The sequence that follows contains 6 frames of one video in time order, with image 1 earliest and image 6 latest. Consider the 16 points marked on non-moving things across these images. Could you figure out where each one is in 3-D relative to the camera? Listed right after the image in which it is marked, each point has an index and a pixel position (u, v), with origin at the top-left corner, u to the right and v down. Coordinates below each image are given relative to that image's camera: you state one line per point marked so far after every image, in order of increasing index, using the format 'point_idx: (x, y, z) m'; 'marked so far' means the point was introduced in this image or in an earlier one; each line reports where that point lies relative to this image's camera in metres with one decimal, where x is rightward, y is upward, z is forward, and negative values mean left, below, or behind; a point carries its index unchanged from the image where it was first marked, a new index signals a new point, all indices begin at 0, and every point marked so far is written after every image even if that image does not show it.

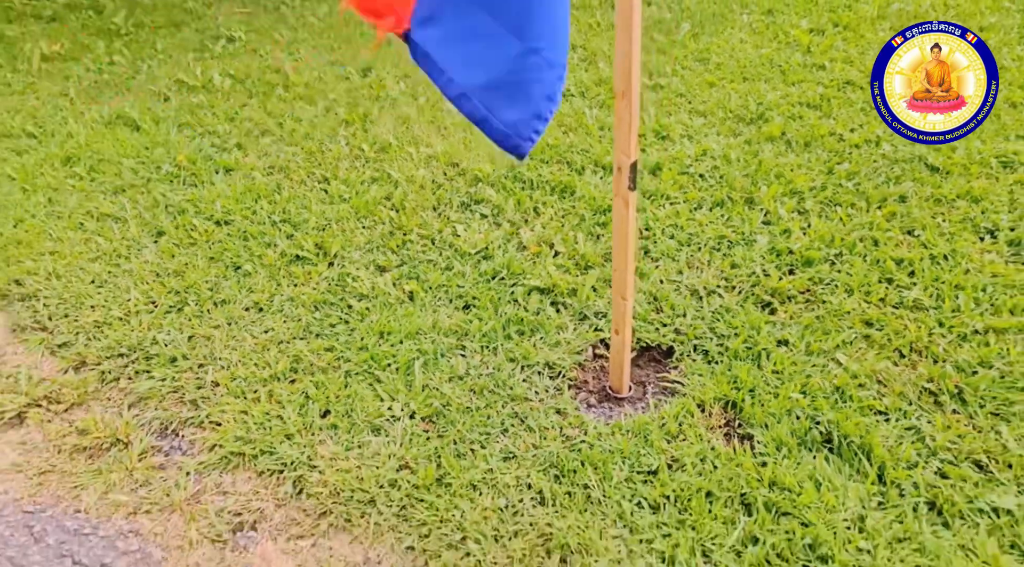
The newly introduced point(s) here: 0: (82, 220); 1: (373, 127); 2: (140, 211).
0: (-0.9, +0.1, +2.0) m
1: (-0.4, +0.5, +2.6) m
2: (-0.8, +0.2, +2.0) m
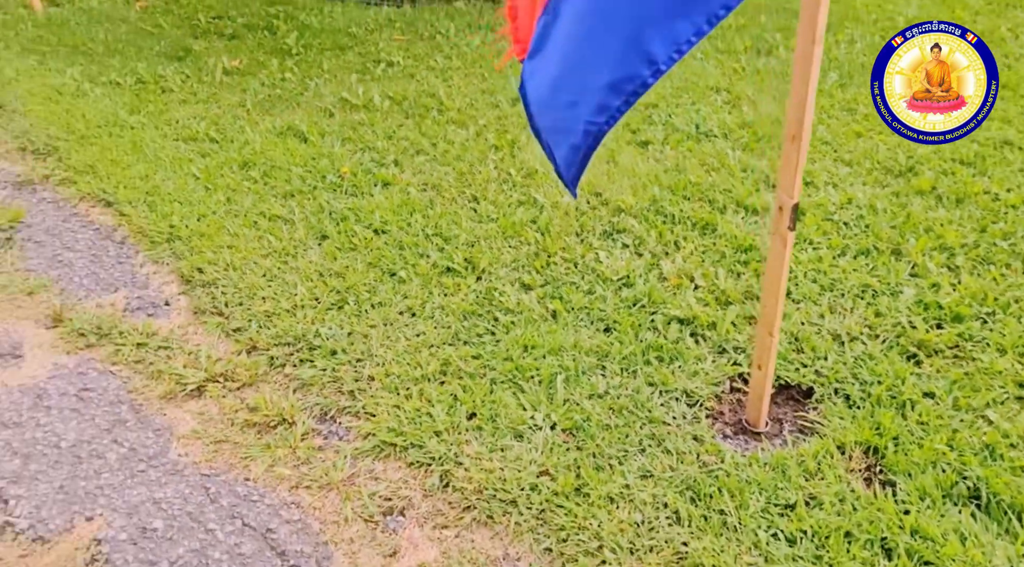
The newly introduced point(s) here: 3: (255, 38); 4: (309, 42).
0: (-0.6, +0.2, +2.2) m
1: (0.0, +0.4, +2.7) m
2: (-0.5, +0.2, +2.2) m
3: (-1.2, +1.1, +3.8) m
4: (-0.9, +1.0, +3.7) m
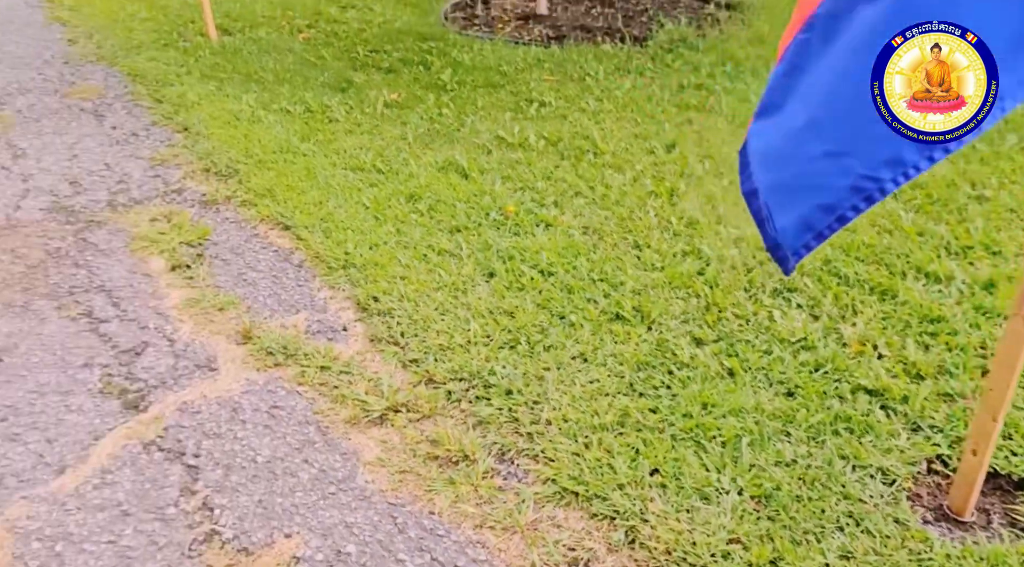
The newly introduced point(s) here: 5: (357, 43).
0: (-0.2, +0.1, +2.2) m
1: (+0.5, +0.2, +2.7) m
2: (-0.1, +0.1, +2.2) m
3: (-0.5, +0.9, +4.0) m
4: (-0.2, +0.9, +3.8) m
5: (-0.8, +1.2, +4.5) m
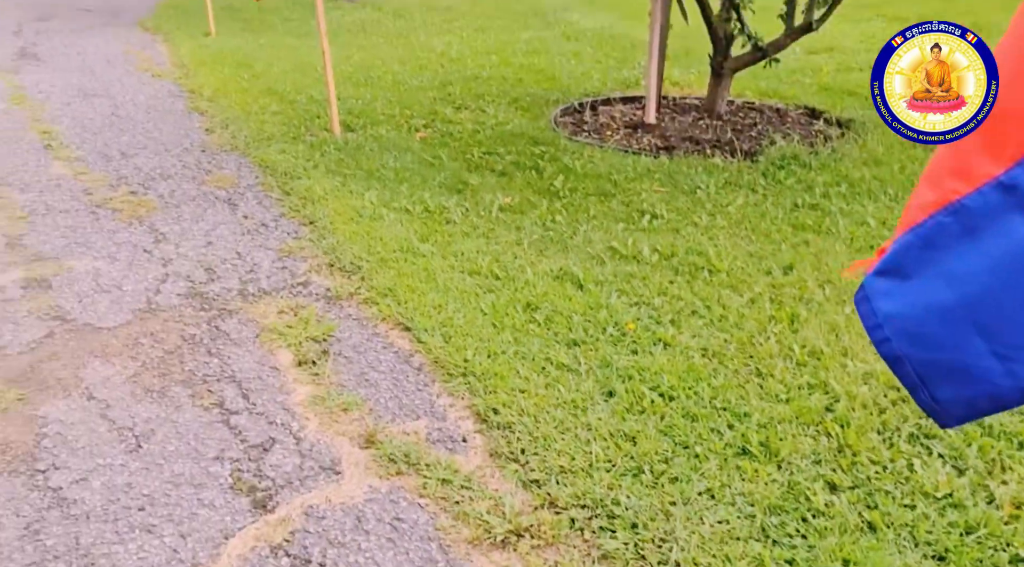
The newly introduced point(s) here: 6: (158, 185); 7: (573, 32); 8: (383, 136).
0: (+0.1, -0.2, +2.2) m
1: (+0.9, -0.1, +2.7) m
2: (+0.2, -0.2, +2.2) m
3: (+0.1, +0.5, +4.1) m
4: (+0.3, +0.4, +3.8) m
5: (-0.2, +0.7, +4.7) m
6: (-1.8, +0.5, +4.6) m
7: (+0.5, +2.3, +8.0) m
8: (-0.7, +0.8, +4.9) m
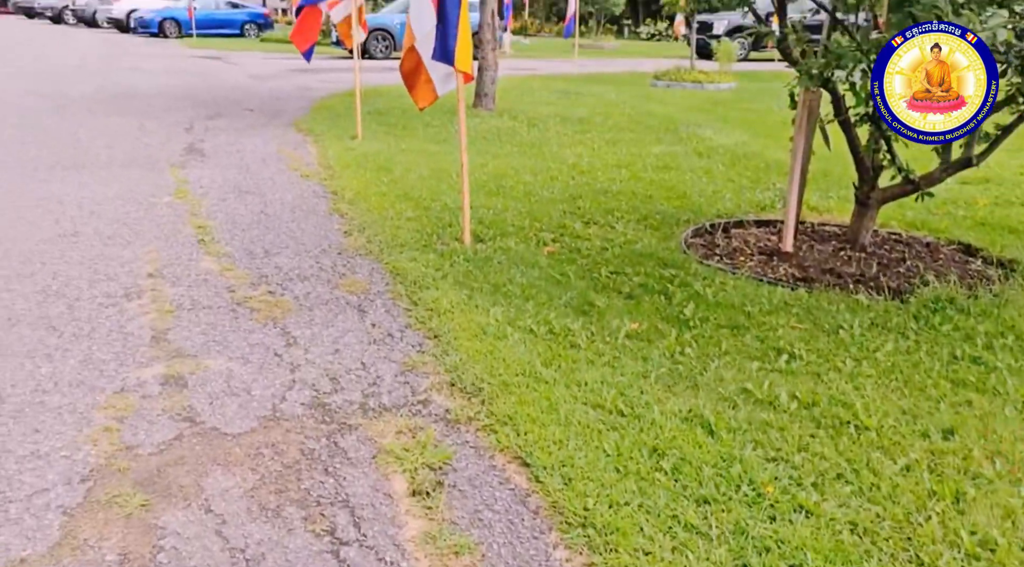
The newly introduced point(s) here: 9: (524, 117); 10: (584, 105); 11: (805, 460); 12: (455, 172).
0: (+0.4, -0.5, +2.1) m
1: (+1.2, -0.6, +2.4) m
2: (+0.5, -0.6, +2.0) m
3: (+0.6, -0.1, +3.9) m
4: (+0.8, -0.2, +3.7) m
5: (+0.5, +0.1, +4.6) m
6: (-1.1, 0.0, +4.7) m
7: (+1.7, +1.2, +8.0) m
8: (0.0, +0.2, +4.9) m
9: (+0.1, +2.0, +11.1) m
10: (+1.0, +2.4, +12.1) m
11: (+0.8, -0.5, +2.6) m
12: (-0.5, +0.9, +7.5) m
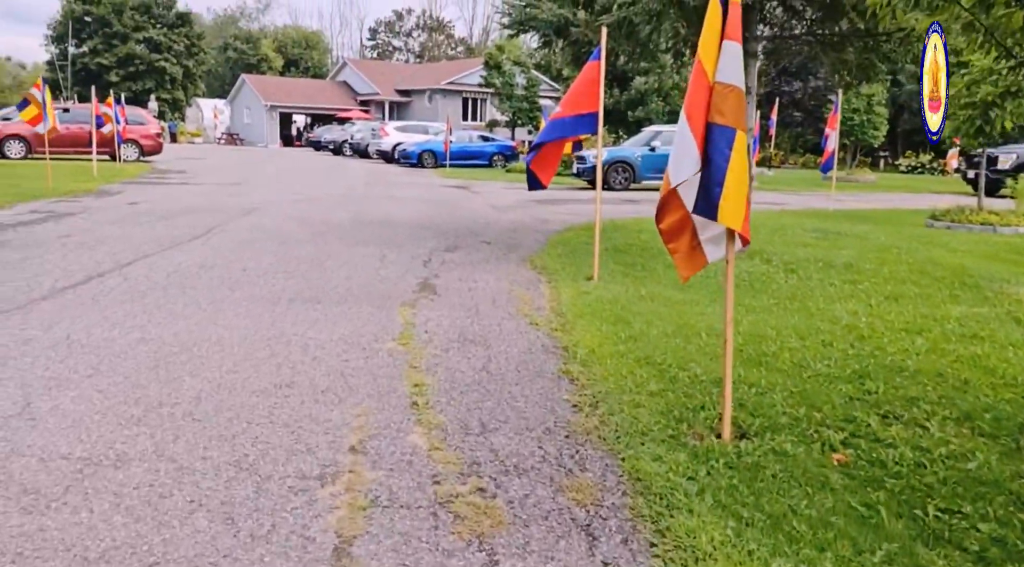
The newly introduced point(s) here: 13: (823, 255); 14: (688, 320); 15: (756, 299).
0: (+0.8, -1.0, +0.8) m
1: (+1.6, -1.1, +0.9) m
2: (+0.9, -1.0, +0.8) m
3: (+1.5, -0.9, +2.6) m
4: (+1.6, -0.9, +2.3) m
5: (+1.5, -0.8, +3.3) m
6: (0.0, -0.8, +3.8) m
7: (+3.6, -0.2, +6.4) m
8: (+1.2, -0.7, +3.8) m
9: (+2.9, +0.2, +9.9) m
10: (+4.0, +0.4, +10.7) m
11: (+1.3, -1.1, +1.2) m
12: (+1.4, -0.4, +6.5) m
13: (+3.5, +0.3, +10.2) m
14: (+1.3, -0.3, +6.9) m
15: (+2.1, -0.1, +7.8) m
